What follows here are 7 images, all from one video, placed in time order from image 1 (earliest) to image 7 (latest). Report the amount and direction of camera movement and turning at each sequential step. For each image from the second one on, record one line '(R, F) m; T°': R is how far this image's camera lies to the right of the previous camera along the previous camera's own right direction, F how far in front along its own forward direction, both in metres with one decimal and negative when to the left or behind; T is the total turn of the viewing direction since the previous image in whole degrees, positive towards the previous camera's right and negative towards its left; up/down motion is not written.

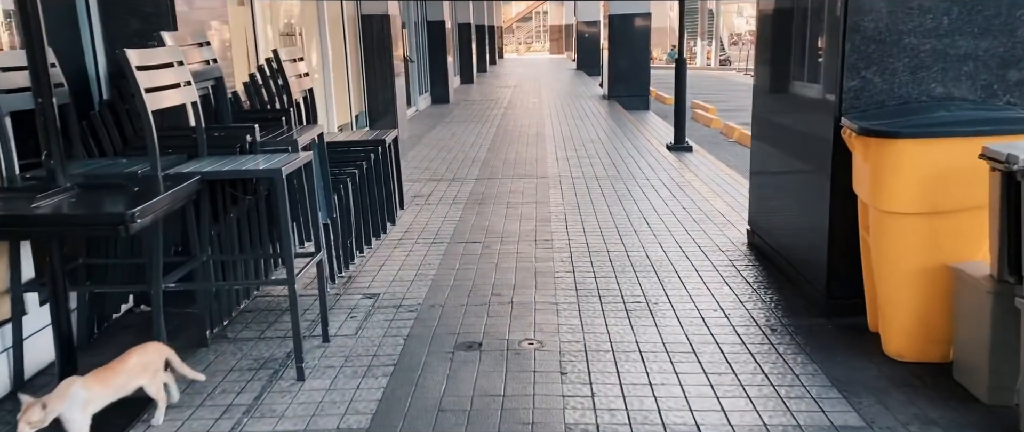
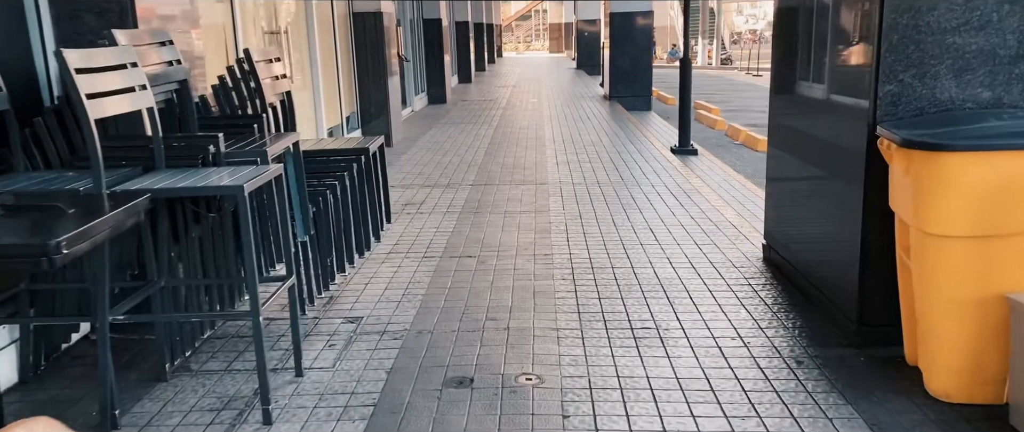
(0.0, +0.4) m; 0°
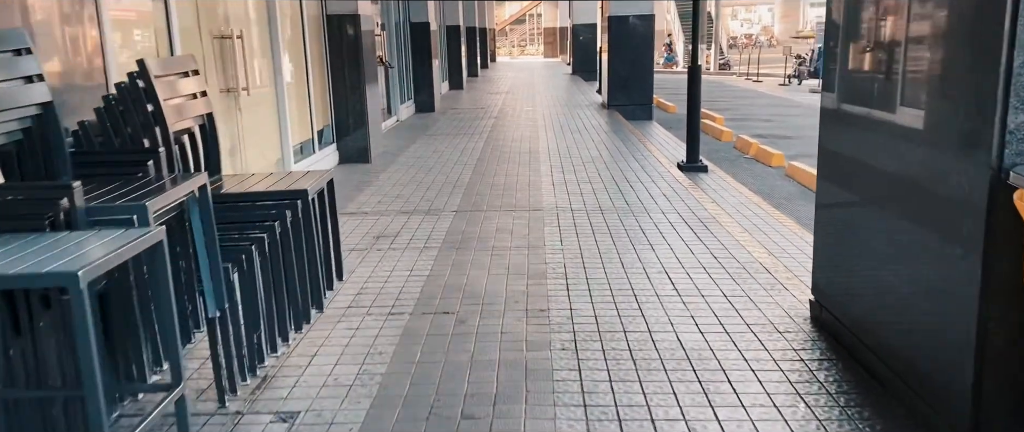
(0.0, +1.0) m; 0°
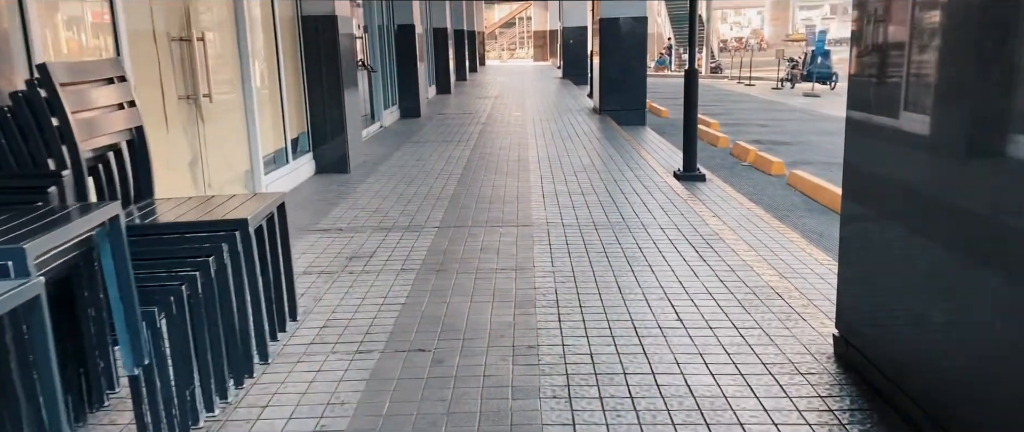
(0.0, +0.5) m; +1°
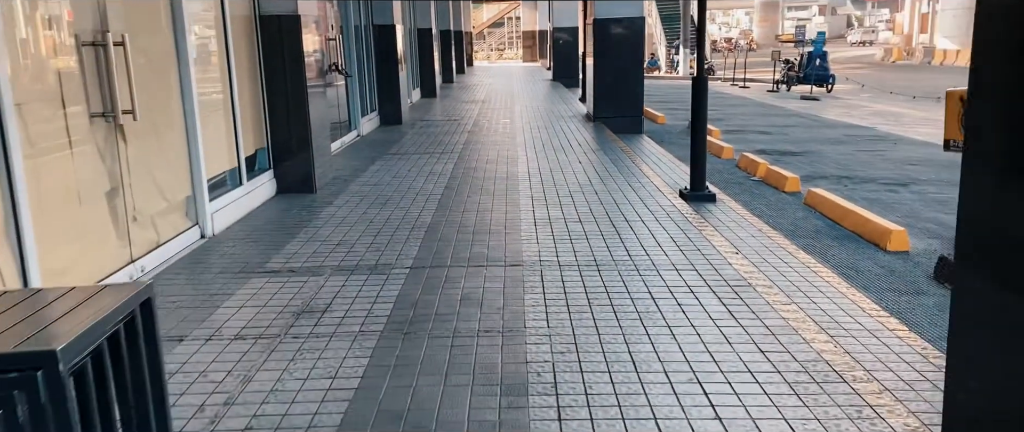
(0.0, +1.0) m; +1°
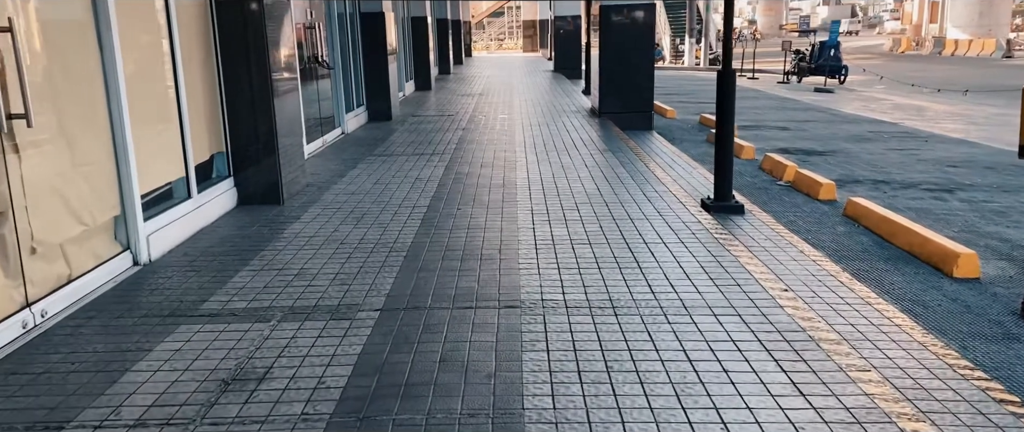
(0.0, +1.1) m; 0°
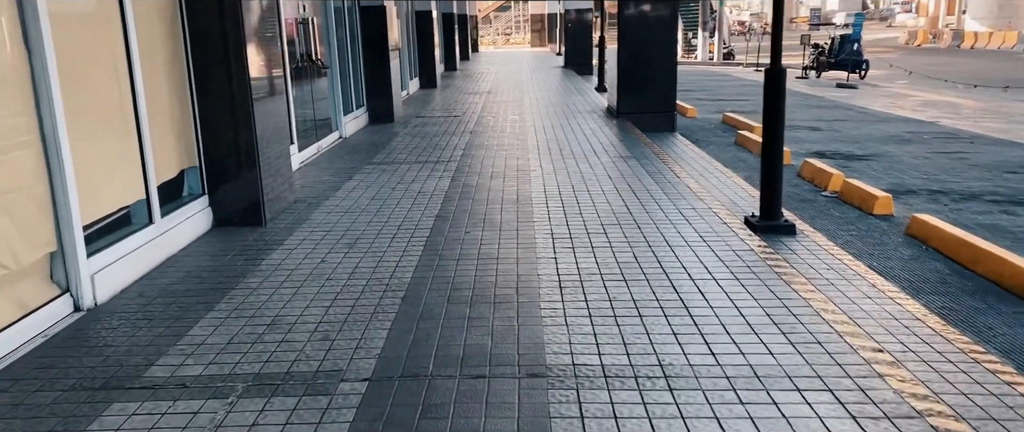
(-0.1, +0.9) m; 0°
